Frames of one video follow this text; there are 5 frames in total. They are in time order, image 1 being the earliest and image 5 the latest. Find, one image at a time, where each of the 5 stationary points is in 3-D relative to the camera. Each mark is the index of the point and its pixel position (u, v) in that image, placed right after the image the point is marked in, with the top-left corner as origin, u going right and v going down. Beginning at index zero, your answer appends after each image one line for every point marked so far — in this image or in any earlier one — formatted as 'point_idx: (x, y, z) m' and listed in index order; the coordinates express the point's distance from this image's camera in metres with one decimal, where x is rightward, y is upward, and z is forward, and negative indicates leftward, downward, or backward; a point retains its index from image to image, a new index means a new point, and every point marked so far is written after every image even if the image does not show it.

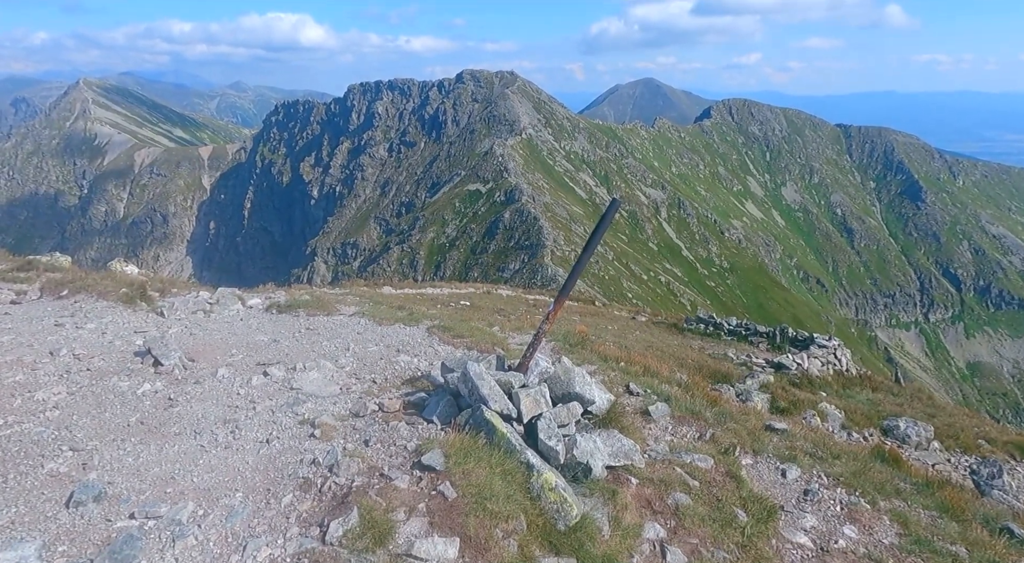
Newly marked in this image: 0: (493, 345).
0: (-0.4, -1.5, +13.2) m
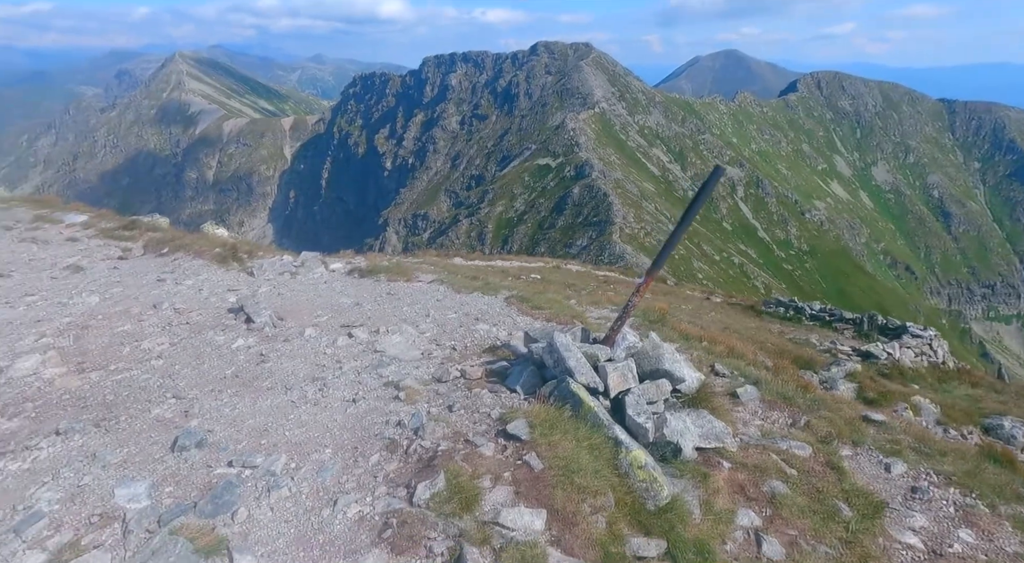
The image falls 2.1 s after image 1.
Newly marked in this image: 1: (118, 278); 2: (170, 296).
0: (+1.3, -0.8, +12.9) m
1: (-9.4, +0.1, +14.0) m
2: (-7.5, -0.3, +12.8) m
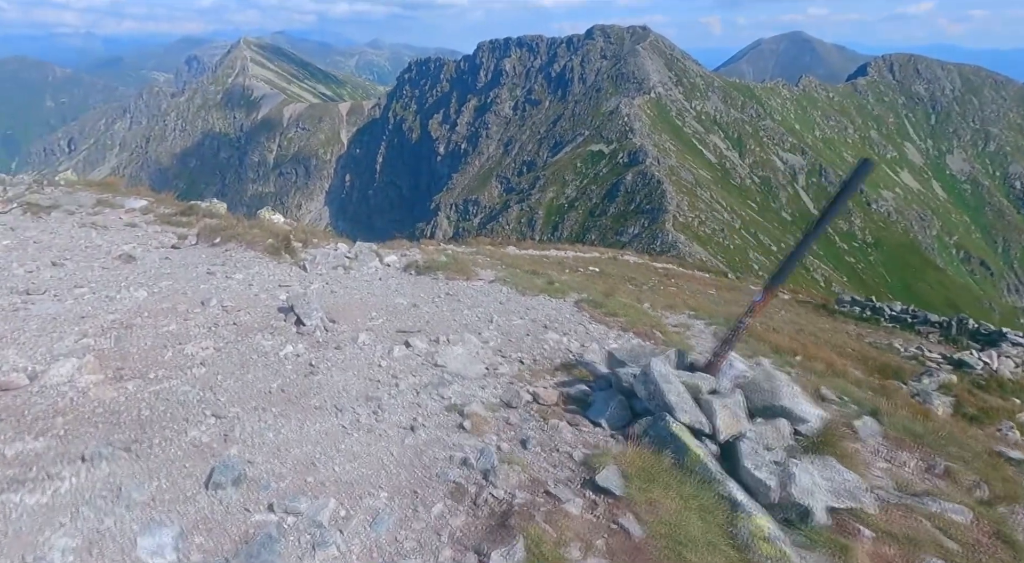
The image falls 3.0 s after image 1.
0: (+2.7, -0.9, +11.5) m
1: (-7.8, +0.3, +13.4) m
2: (-6.0, -0.2, +12.1) m
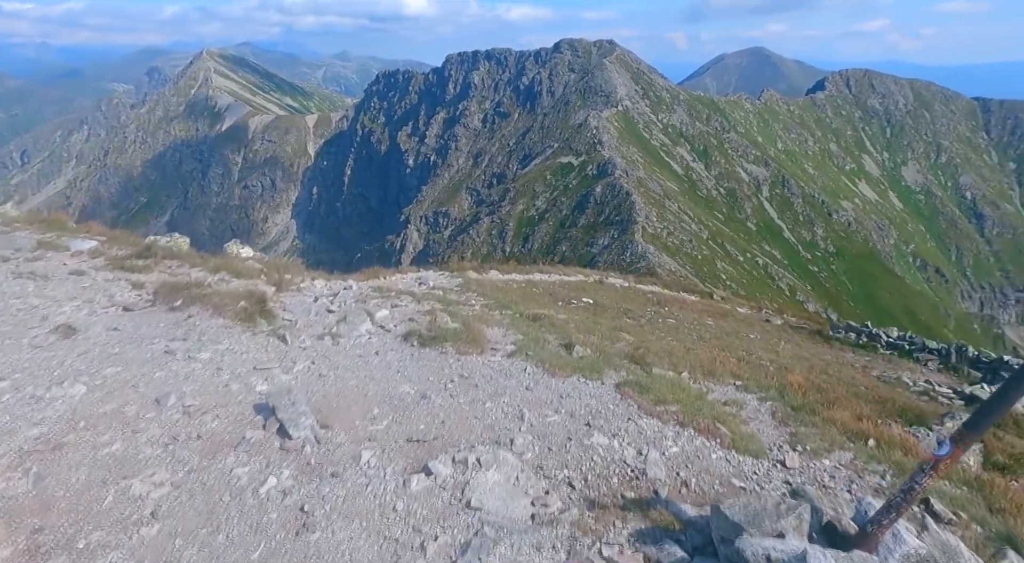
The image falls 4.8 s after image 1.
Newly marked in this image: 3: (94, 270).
0: (+3.3, -2.3, +9.6) m
1: (-7.4, -1.2, +11.0) m
2: (-5.5, -1.7, +9.7) m
3: (-12.8, +0.4, +17.9) m
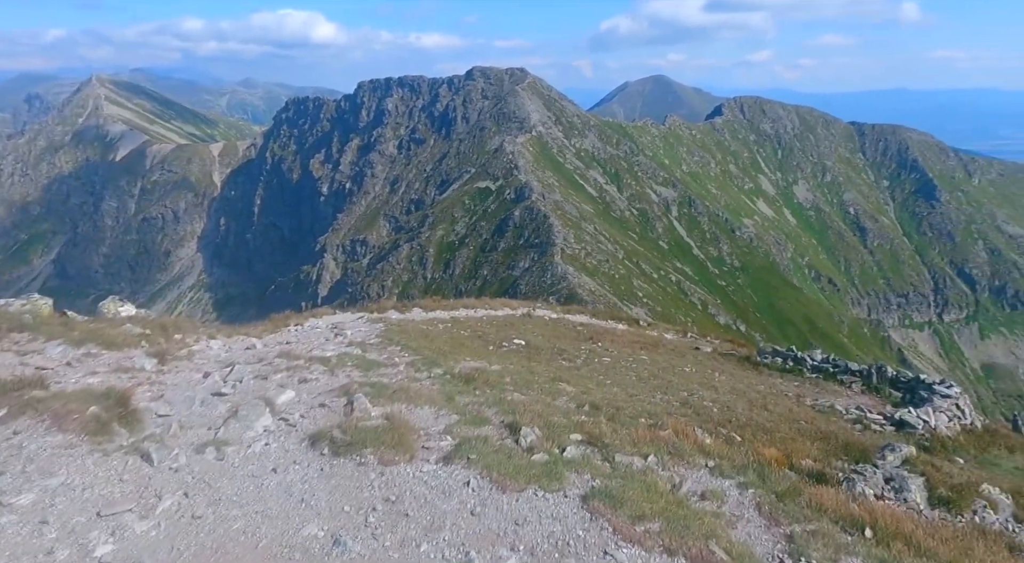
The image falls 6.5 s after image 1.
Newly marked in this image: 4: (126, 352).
0: (+2.5, -3.4, +7.8) m
1: (-8.3, -2.9, +7.8) m
2: (-6.2, -3.2, +6.8) m
3: (-14.6, -1.8, +14.0) m
4: (-10.1, -1.7, +16.0) m
